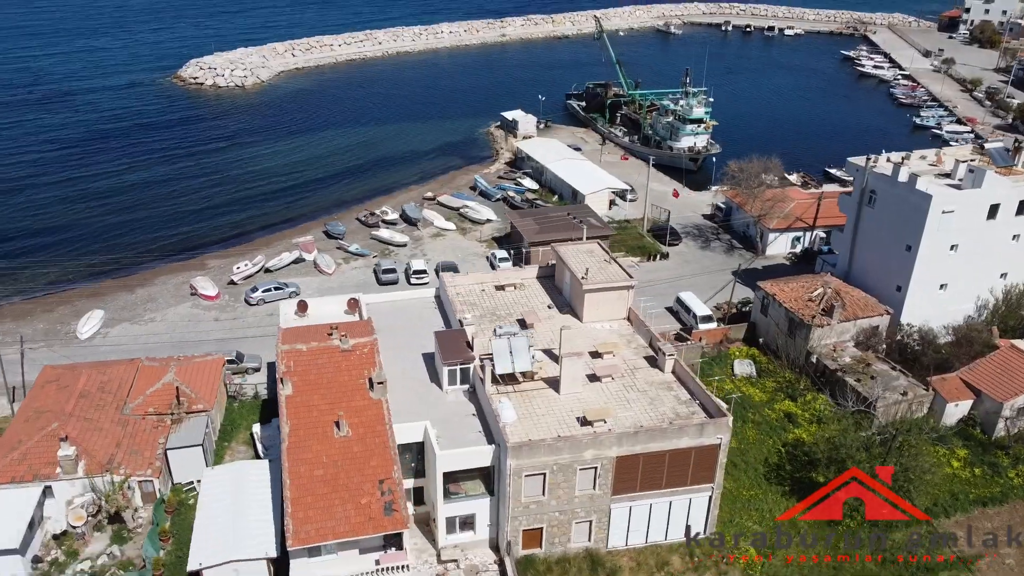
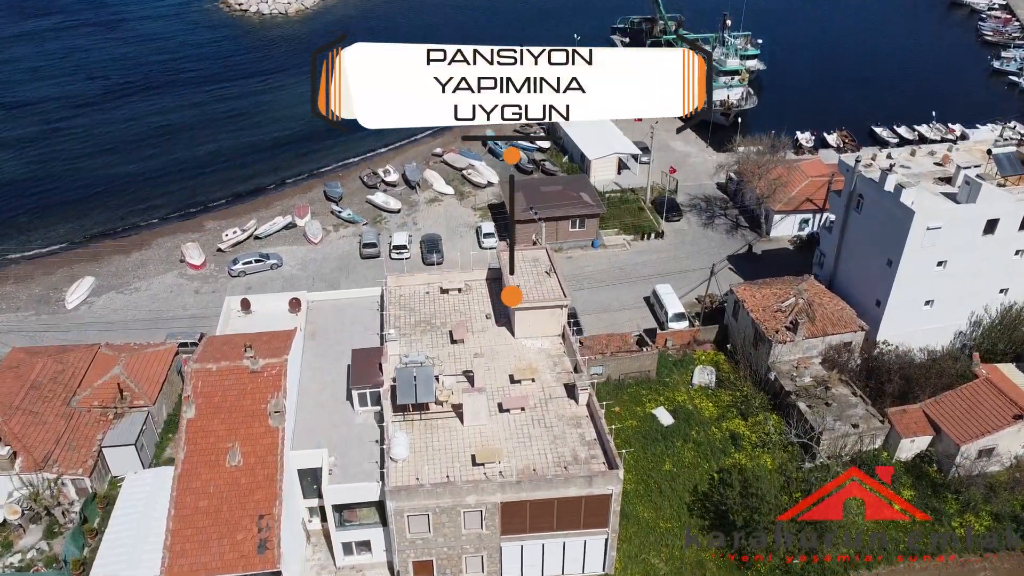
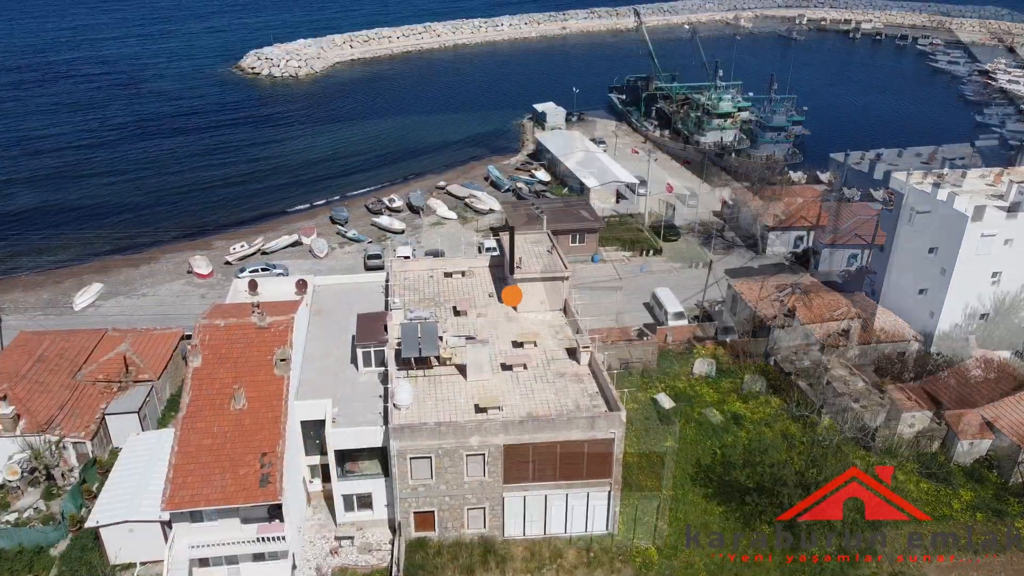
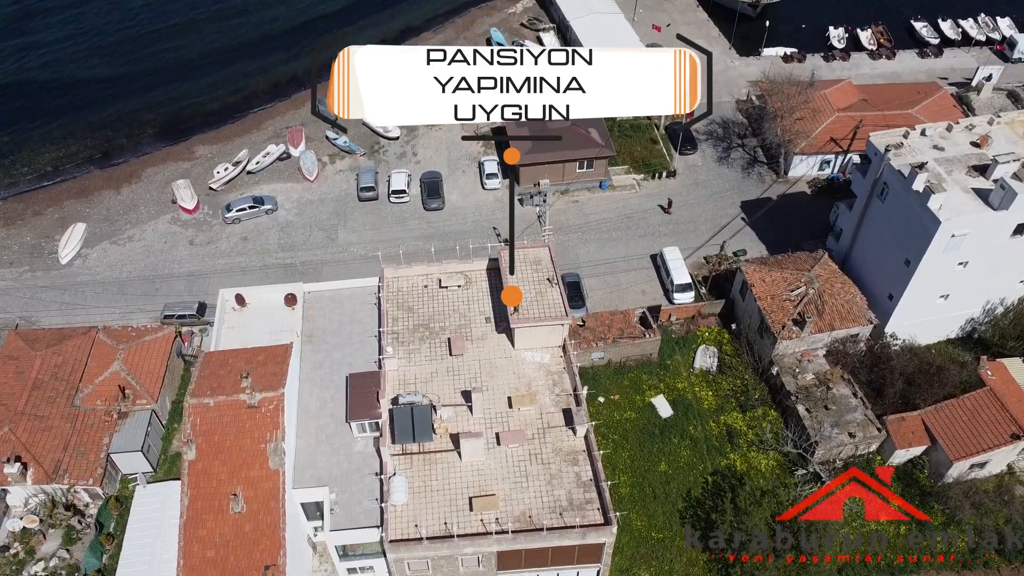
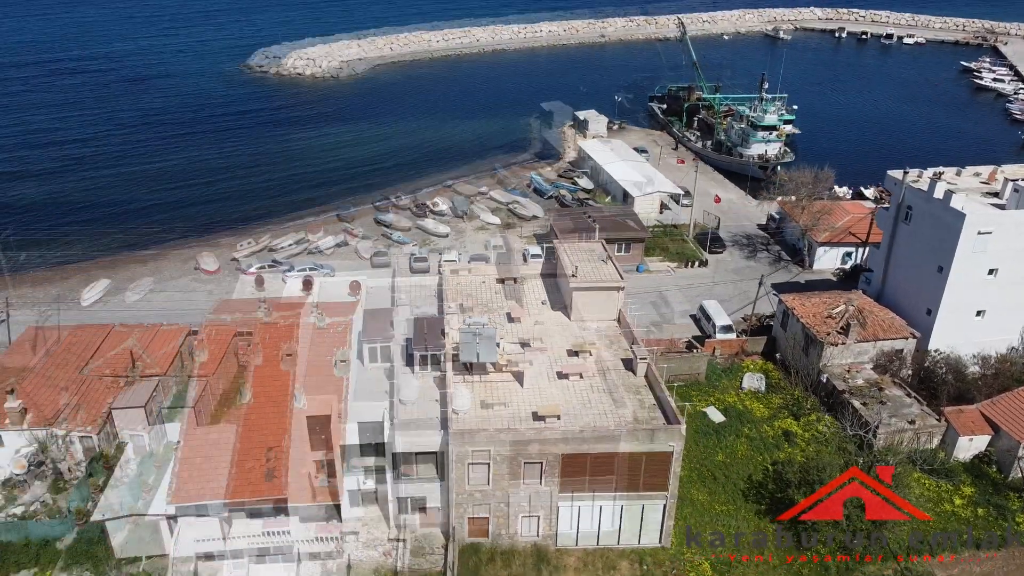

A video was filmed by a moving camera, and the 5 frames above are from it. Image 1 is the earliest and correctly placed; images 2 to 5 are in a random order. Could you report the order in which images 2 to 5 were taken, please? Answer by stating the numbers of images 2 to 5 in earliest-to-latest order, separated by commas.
5, 3, 2, 4
